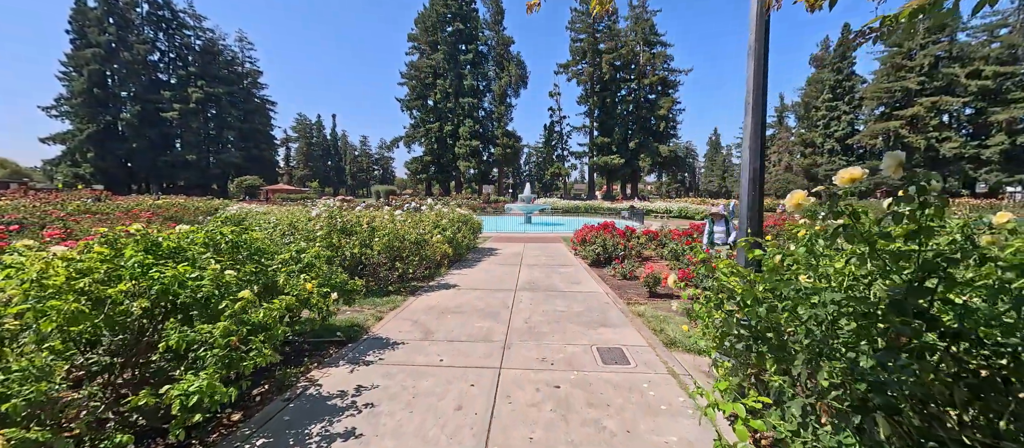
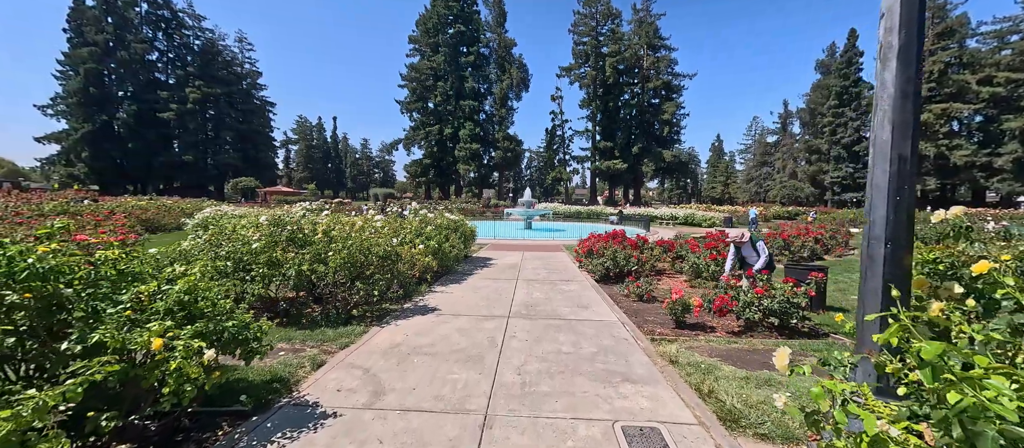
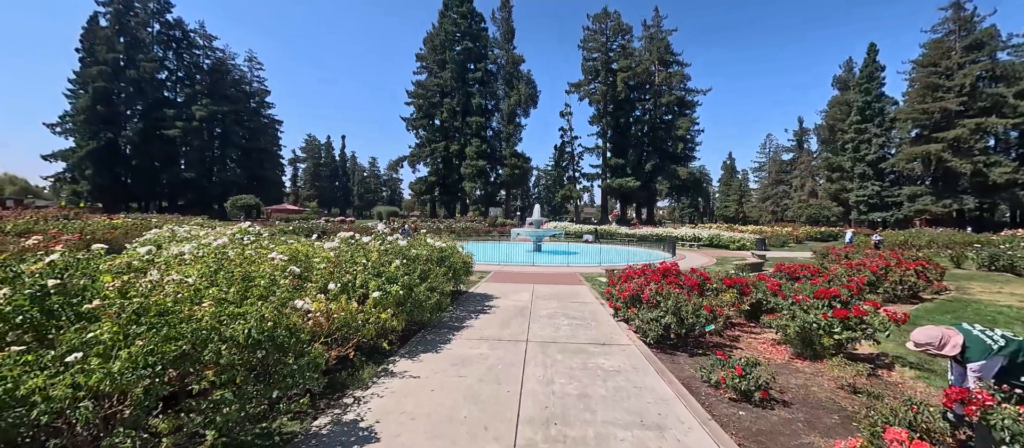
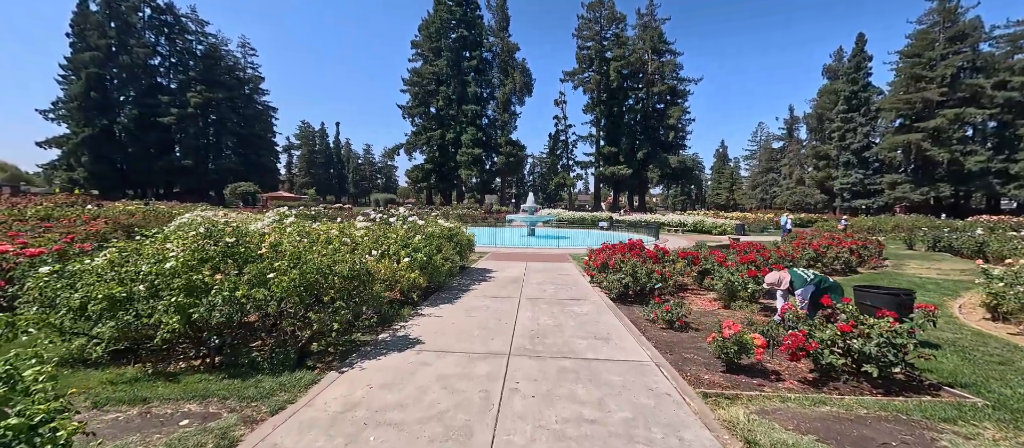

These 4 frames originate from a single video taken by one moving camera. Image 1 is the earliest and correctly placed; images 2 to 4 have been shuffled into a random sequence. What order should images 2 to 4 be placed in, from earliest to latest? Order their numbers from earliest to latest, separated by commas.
2, 4, 3
